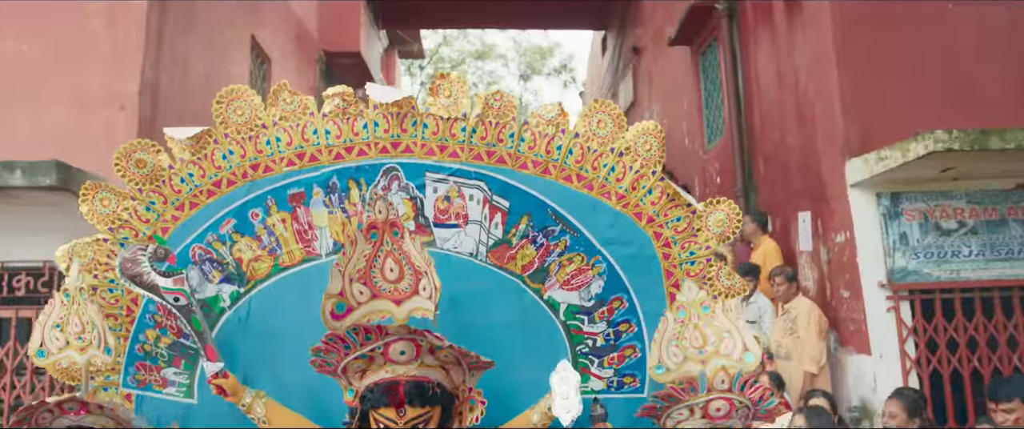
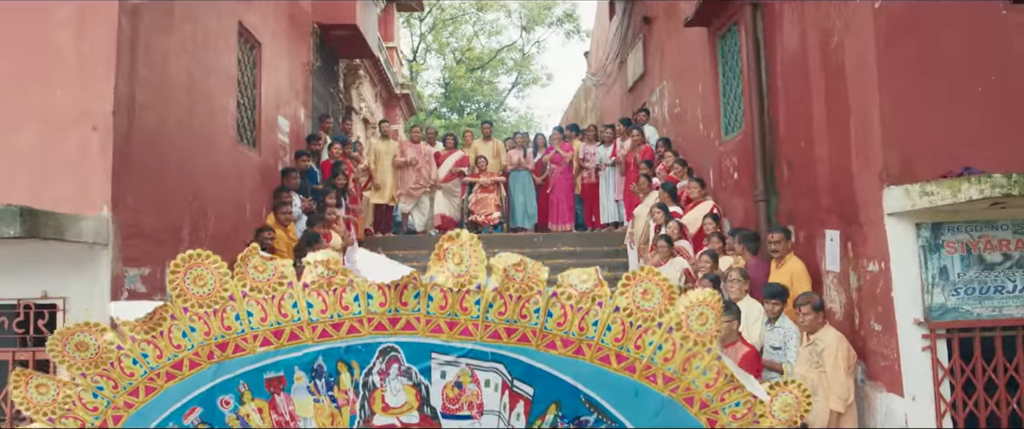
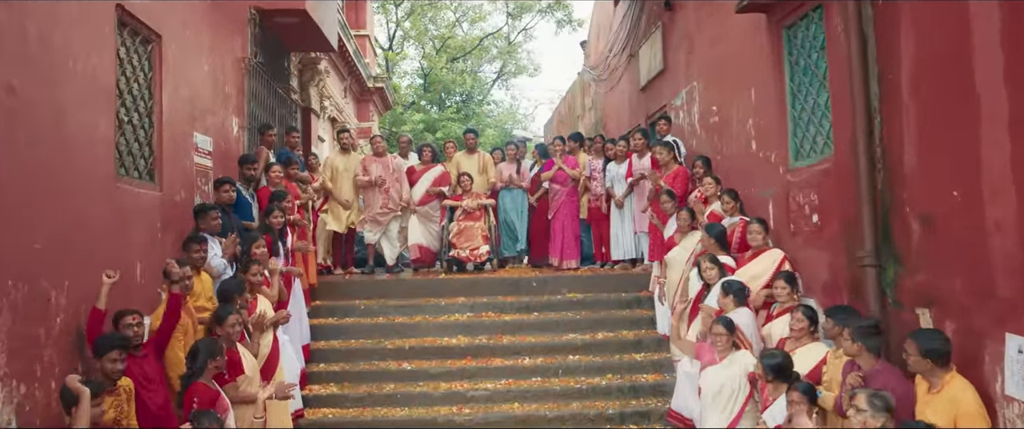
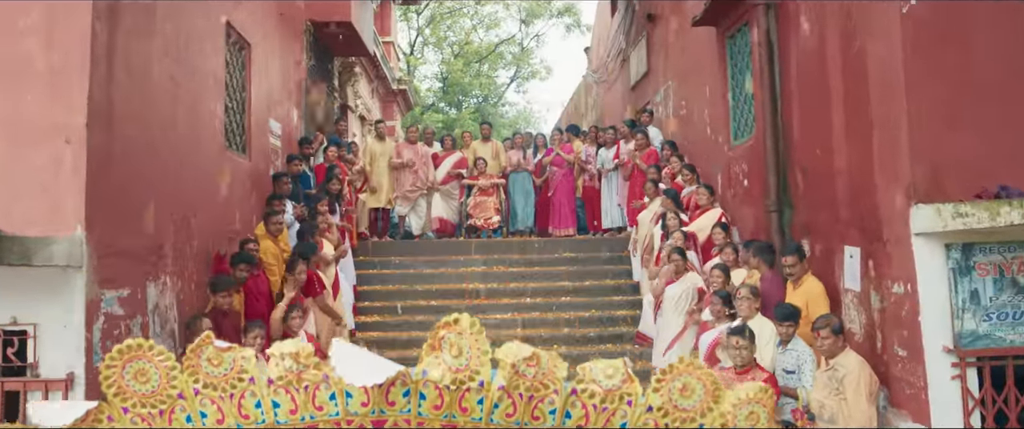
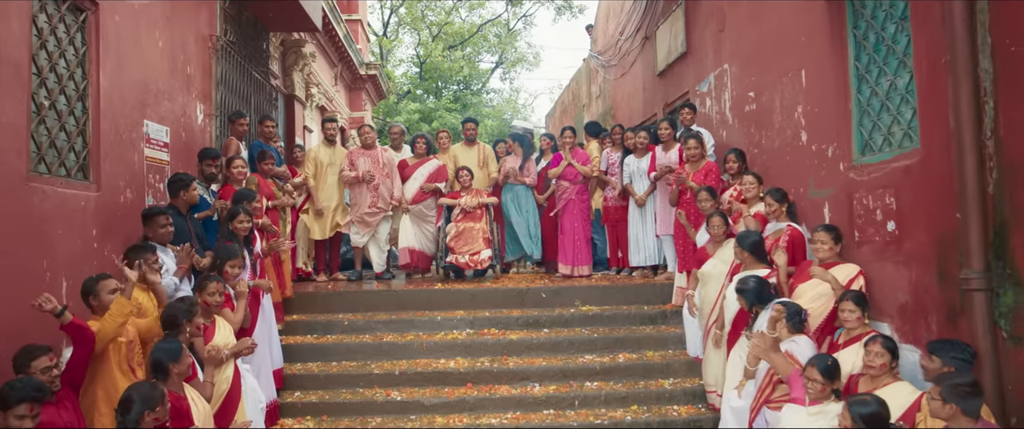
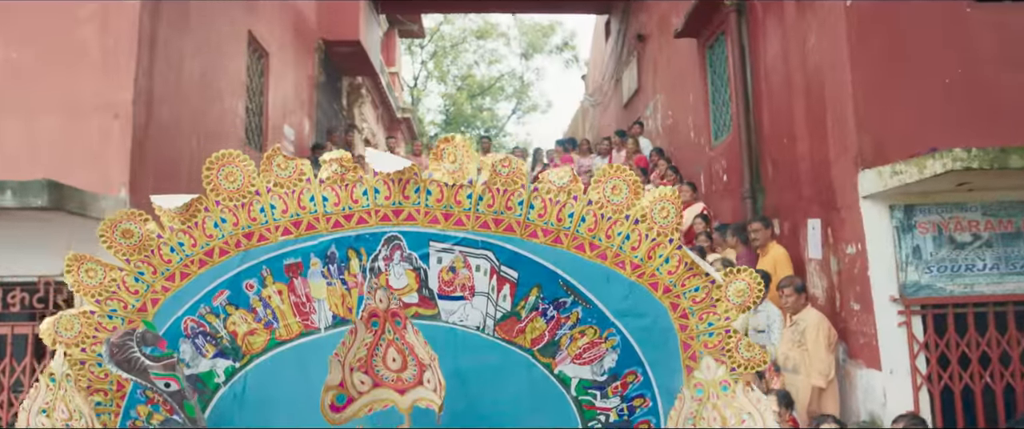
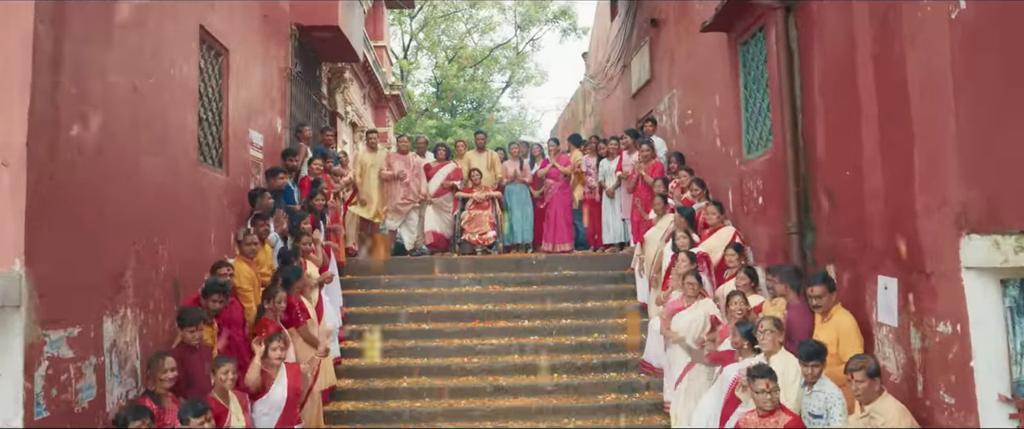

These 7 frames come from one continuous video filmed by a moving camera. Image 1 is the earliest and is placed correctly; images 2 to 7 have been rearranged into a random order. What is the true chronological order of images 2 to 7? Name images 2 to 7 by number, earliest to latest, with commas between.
6, 2, 4, 7, 3, 5
